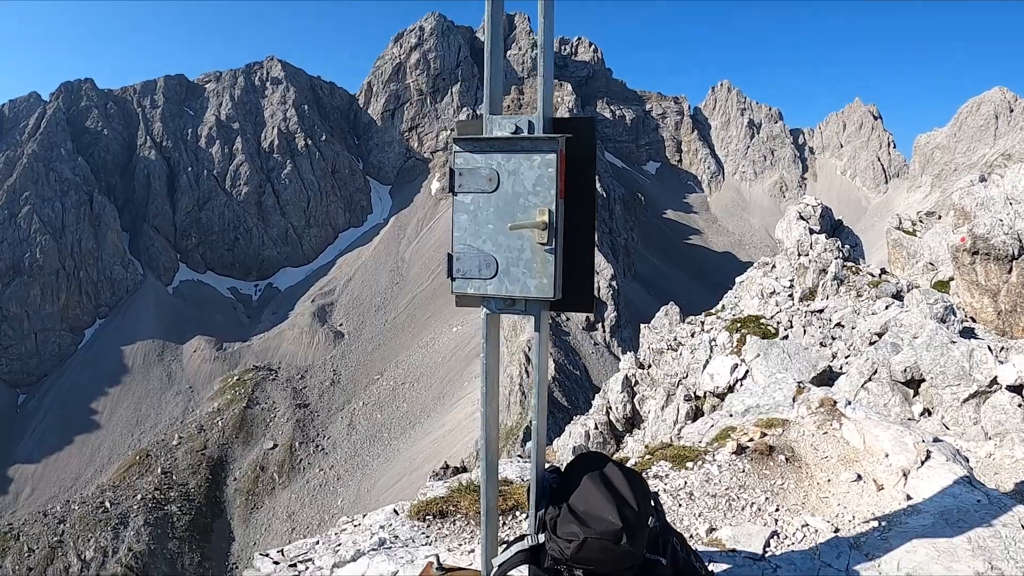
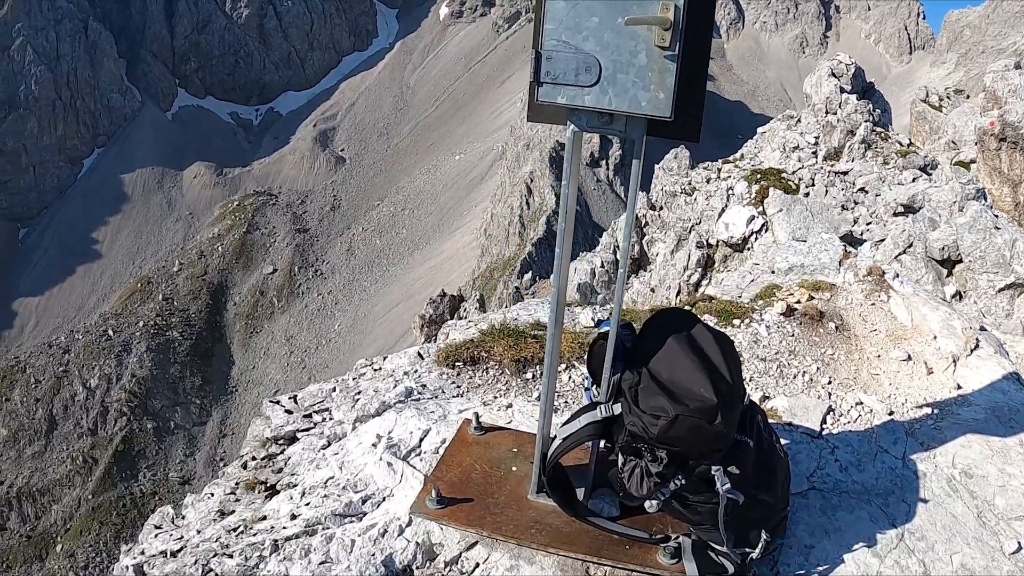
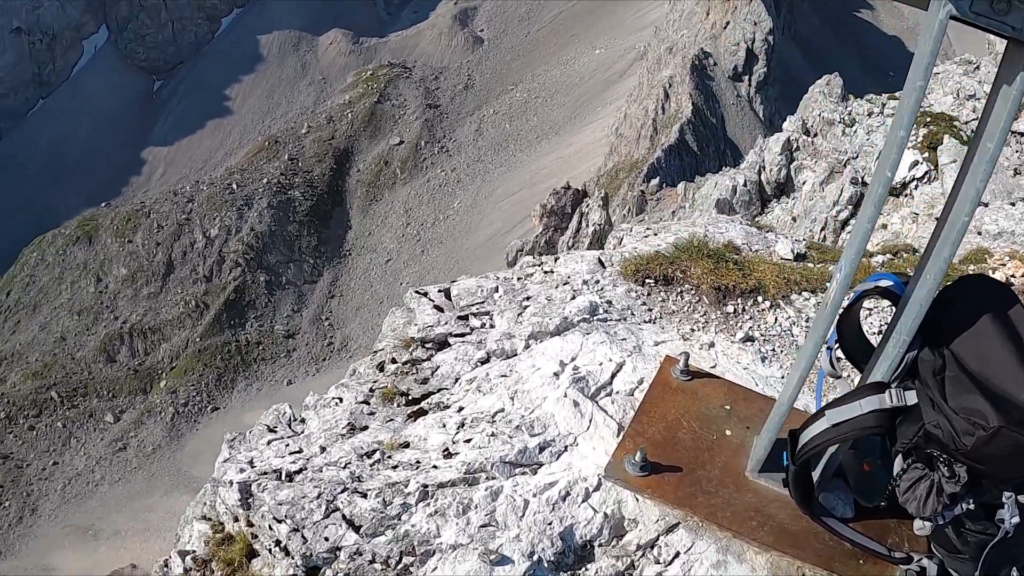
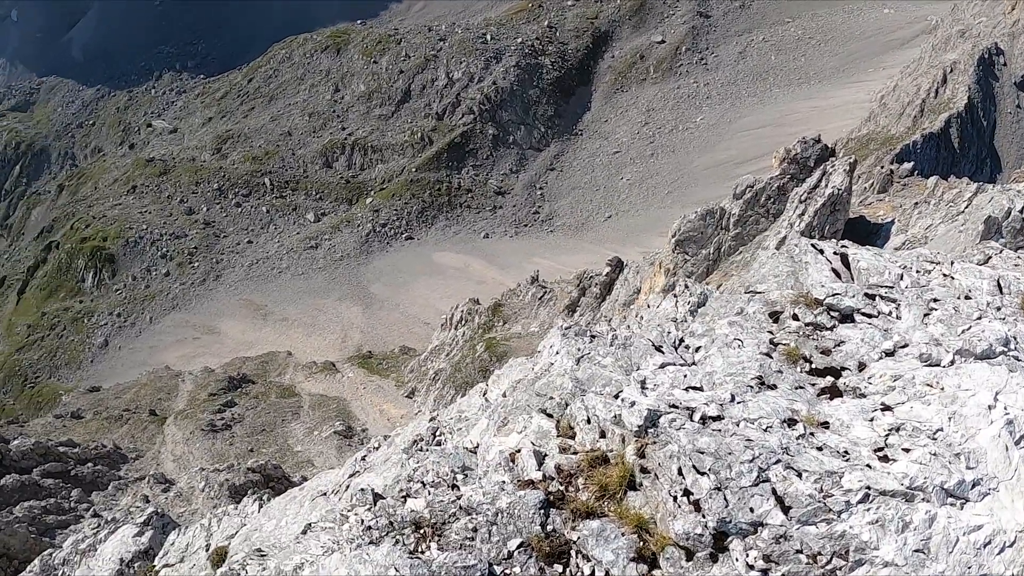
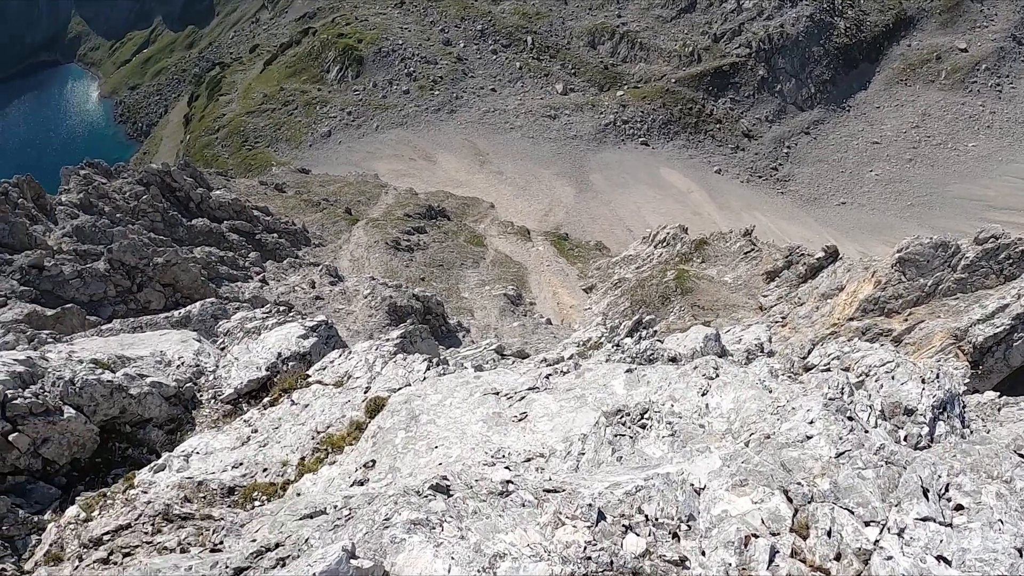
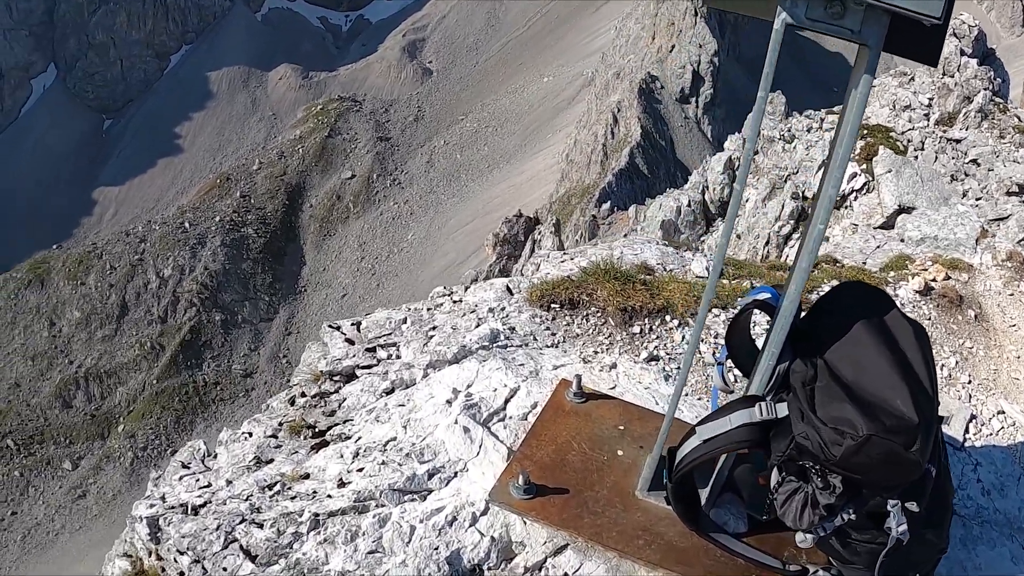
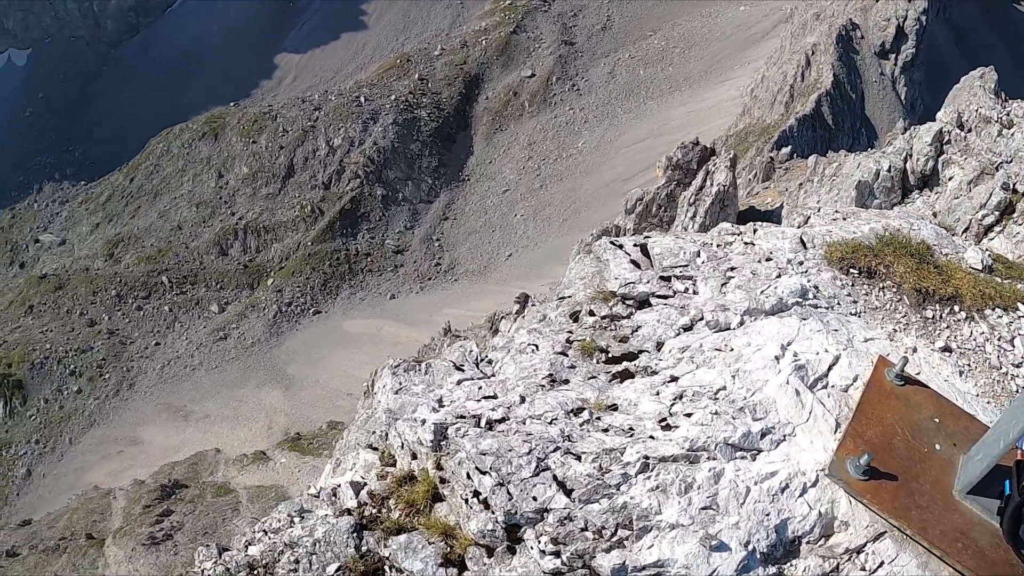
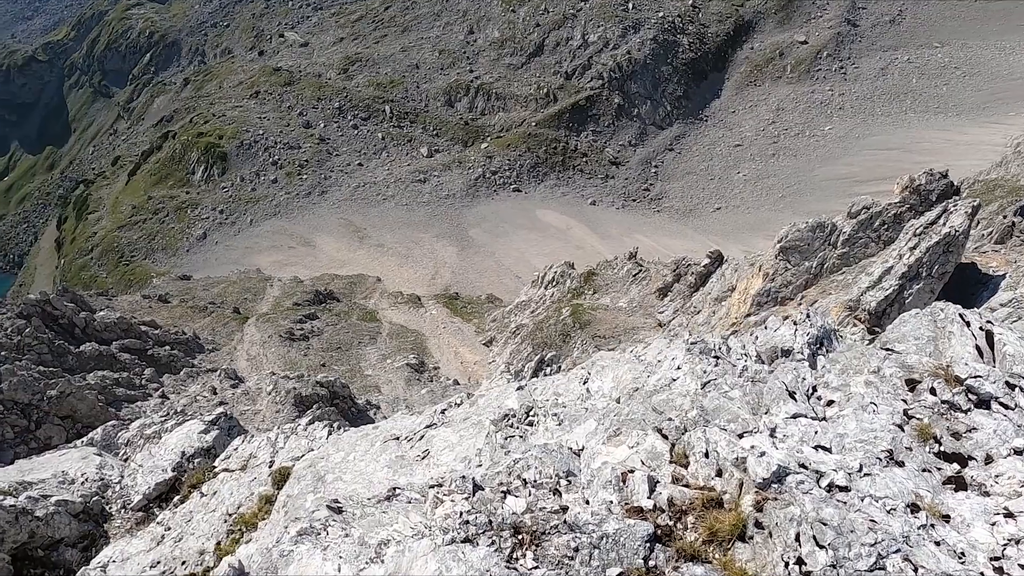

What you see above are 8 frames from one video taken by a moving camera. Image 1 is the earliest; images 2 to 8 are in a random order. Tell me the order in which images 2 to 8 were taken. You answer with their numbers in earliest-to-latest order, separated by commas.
2, 6, 3, 7, 4, 8, 5
